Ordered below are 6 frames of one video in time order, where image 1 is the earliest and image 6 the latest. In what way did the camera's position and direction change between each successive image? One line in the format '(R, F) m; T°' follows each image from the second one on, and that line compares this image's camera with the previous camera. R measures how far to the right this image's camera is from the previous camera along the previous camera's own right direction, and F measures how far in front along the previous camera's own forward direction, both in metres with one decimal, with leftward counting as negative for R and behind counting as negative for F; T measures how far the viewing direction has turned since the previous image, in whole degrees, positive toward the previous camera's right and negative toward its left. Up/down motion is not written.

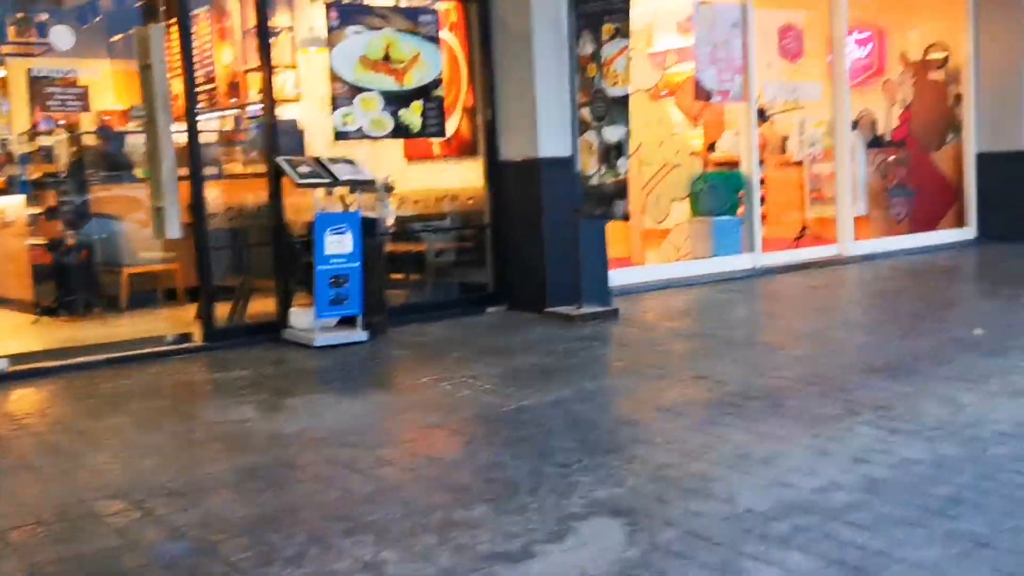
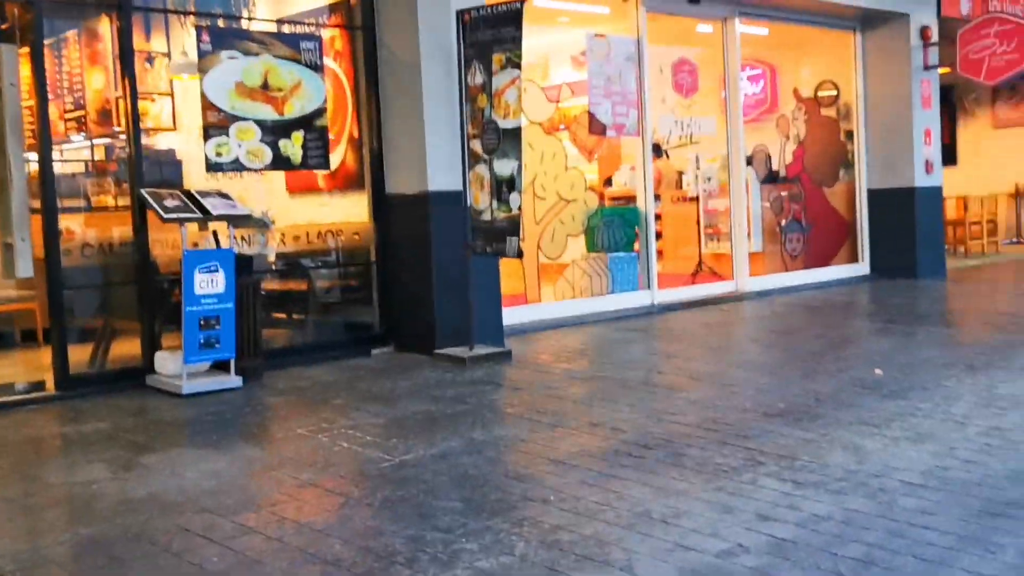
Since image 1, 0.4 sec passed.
(+0.1, +0.3) m; +6°
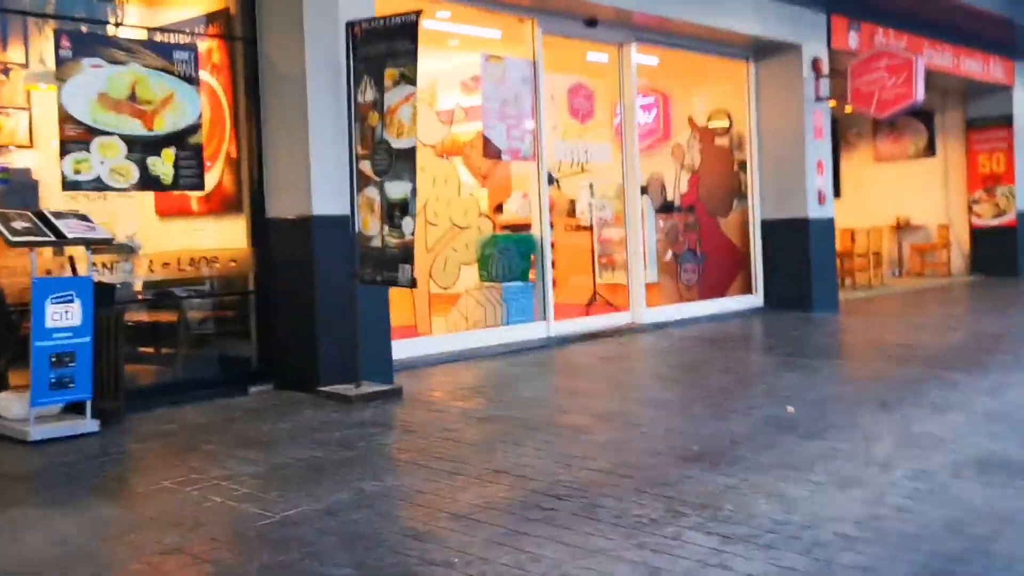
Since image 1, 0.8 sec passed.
(-0.1, +0.4) m; +7°
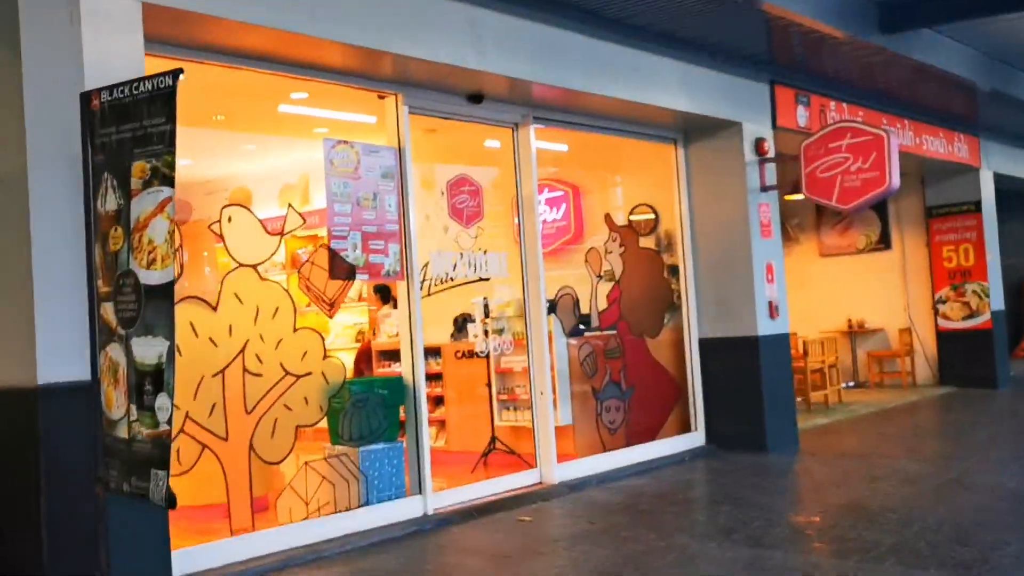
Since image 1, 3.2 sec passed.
(+0.4, +2.0) m; +4°
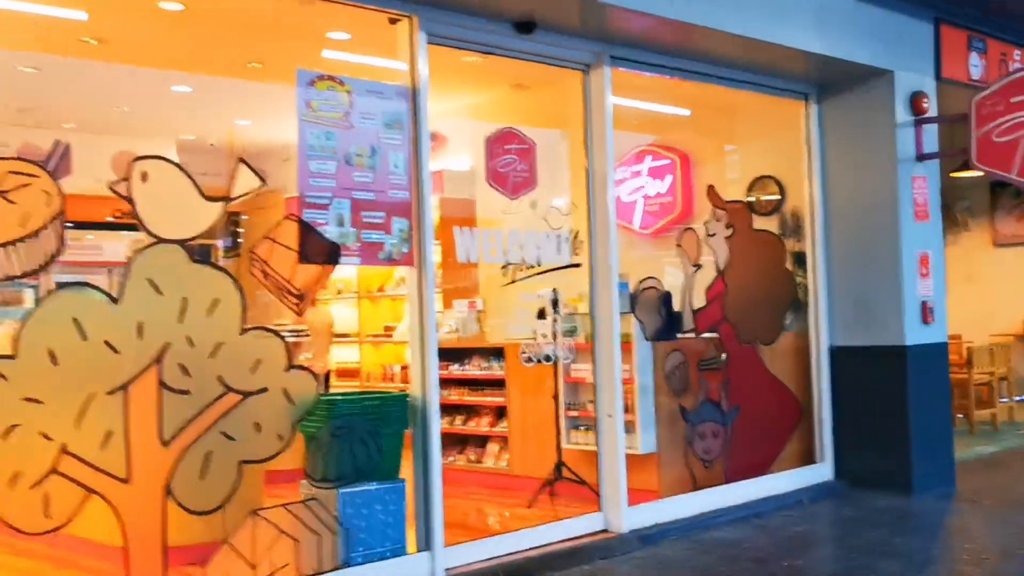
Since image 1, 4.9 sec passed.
(+0.4, +1.5) m; -8°
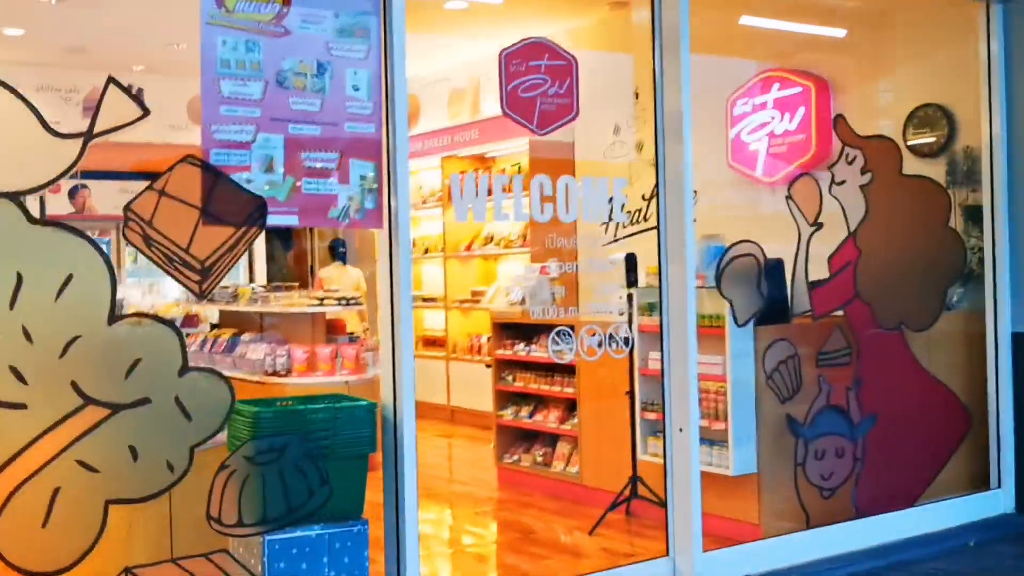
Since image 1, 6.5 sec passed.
(+0.5, +1.3) m; -10°
